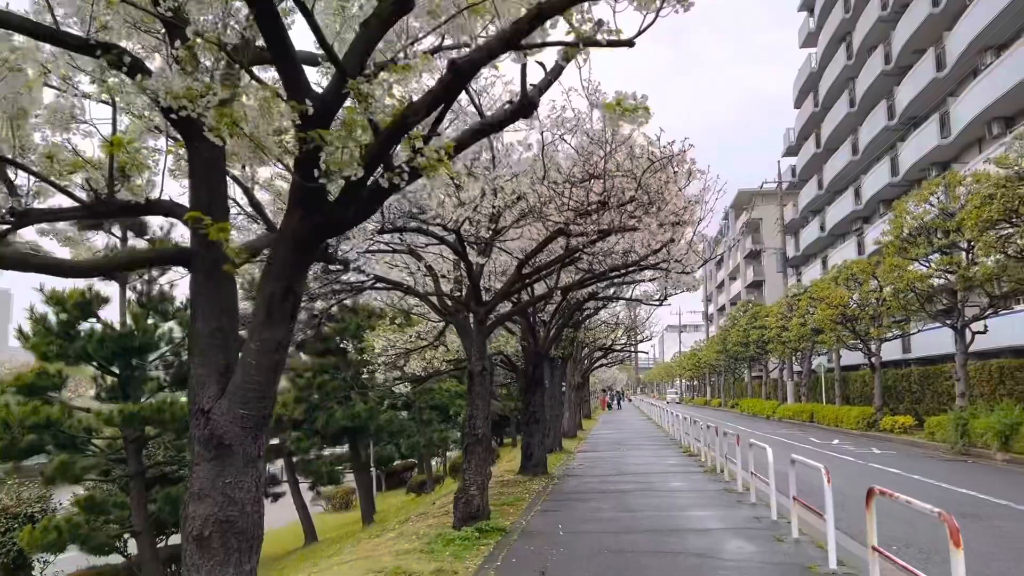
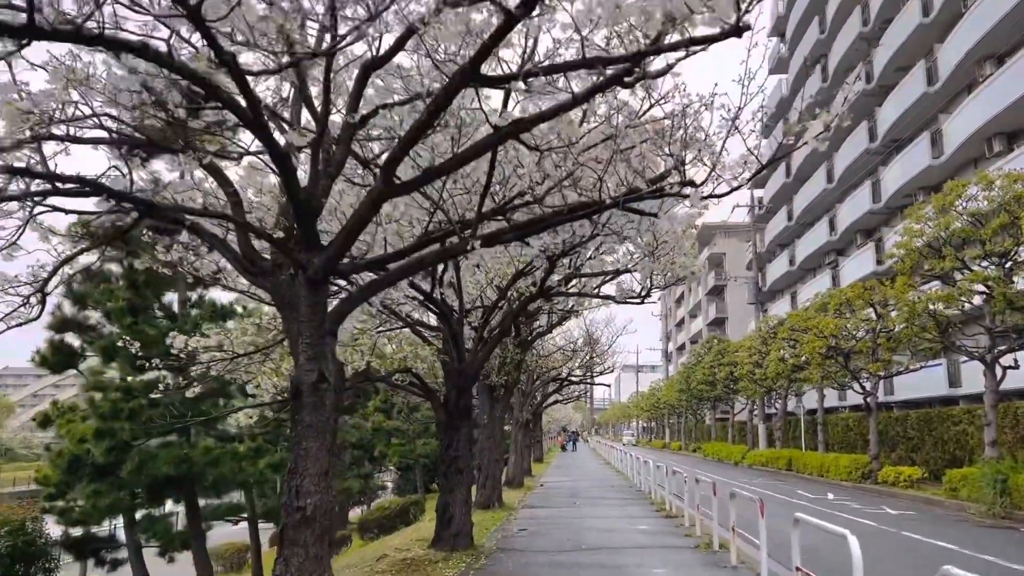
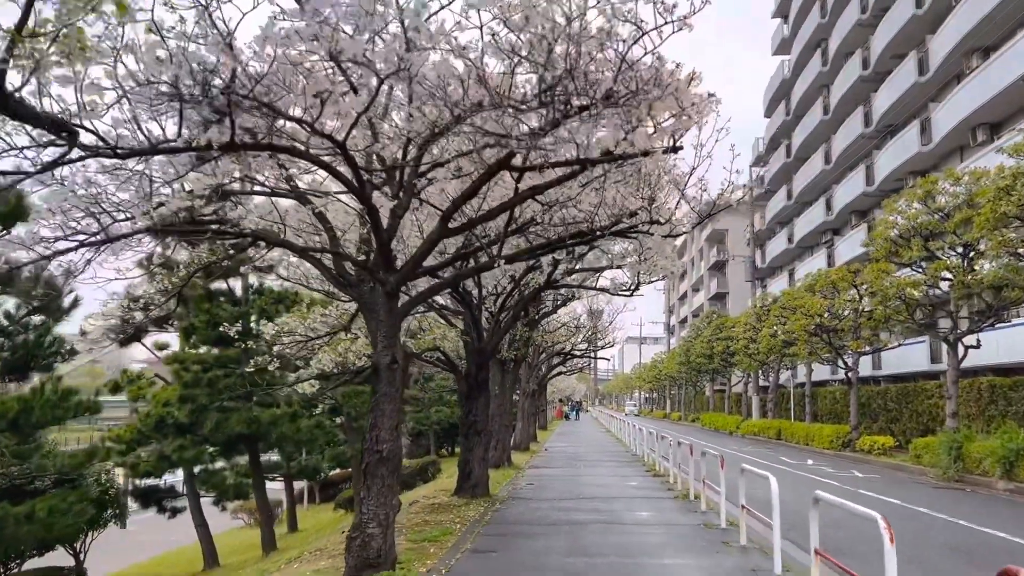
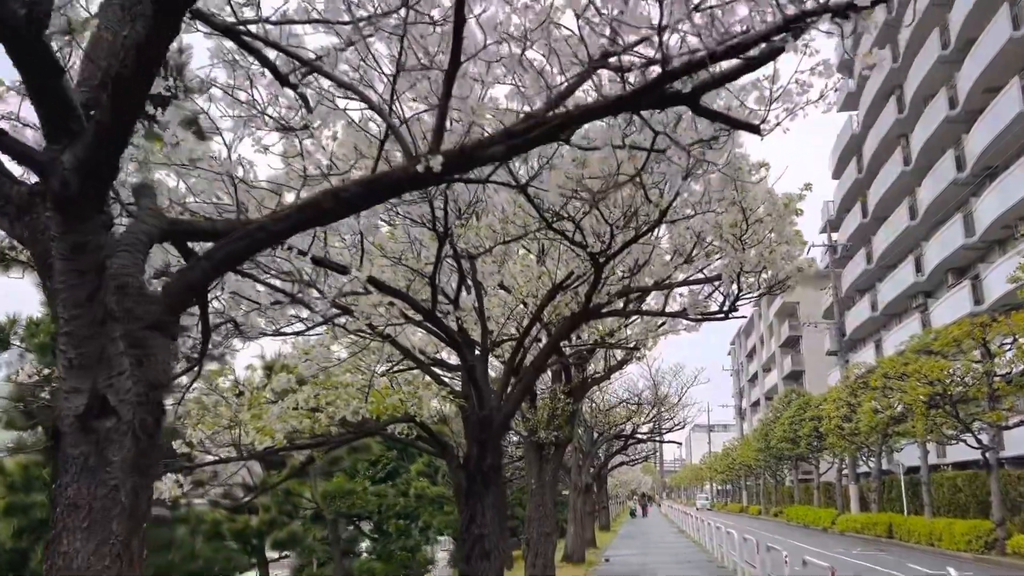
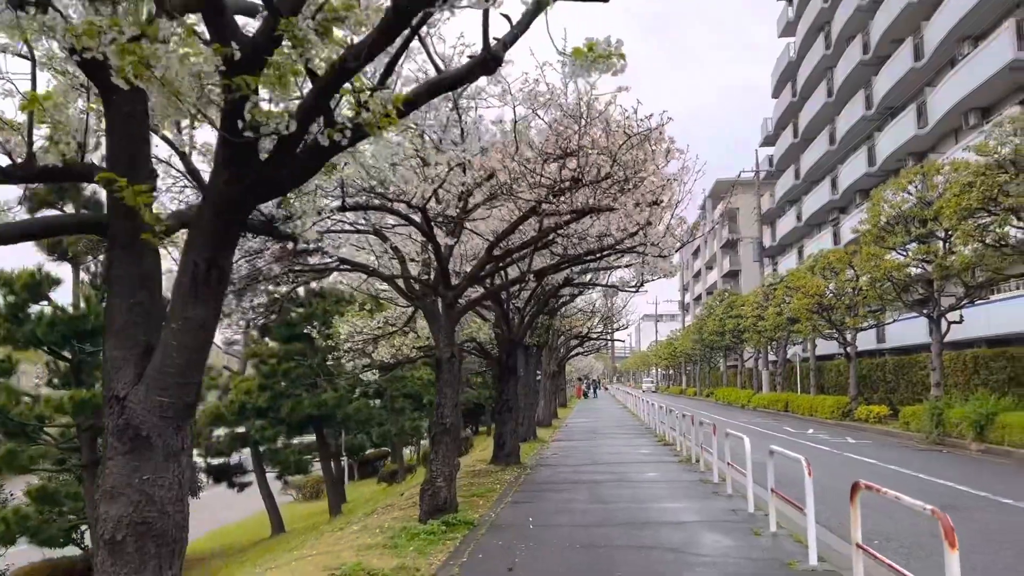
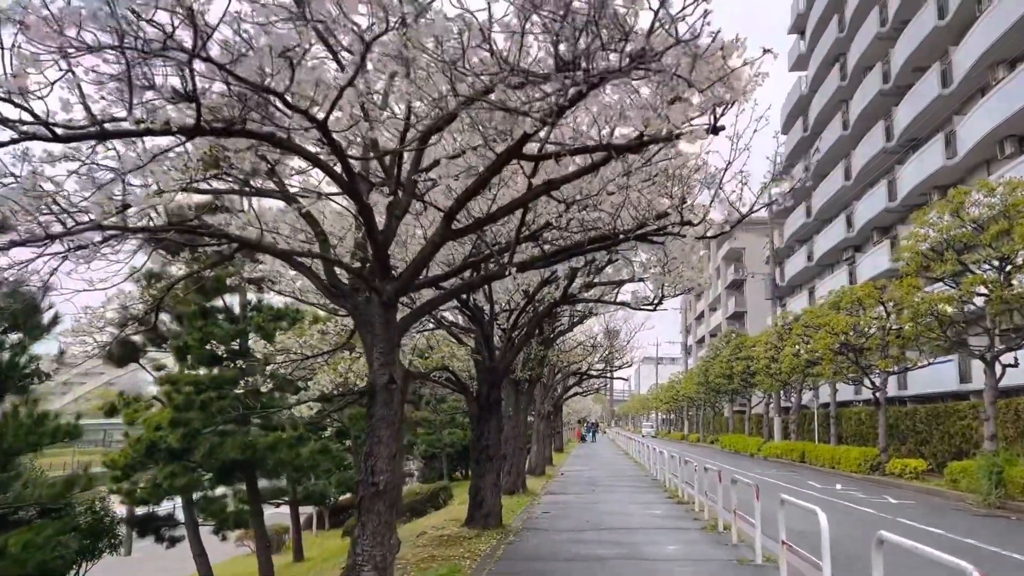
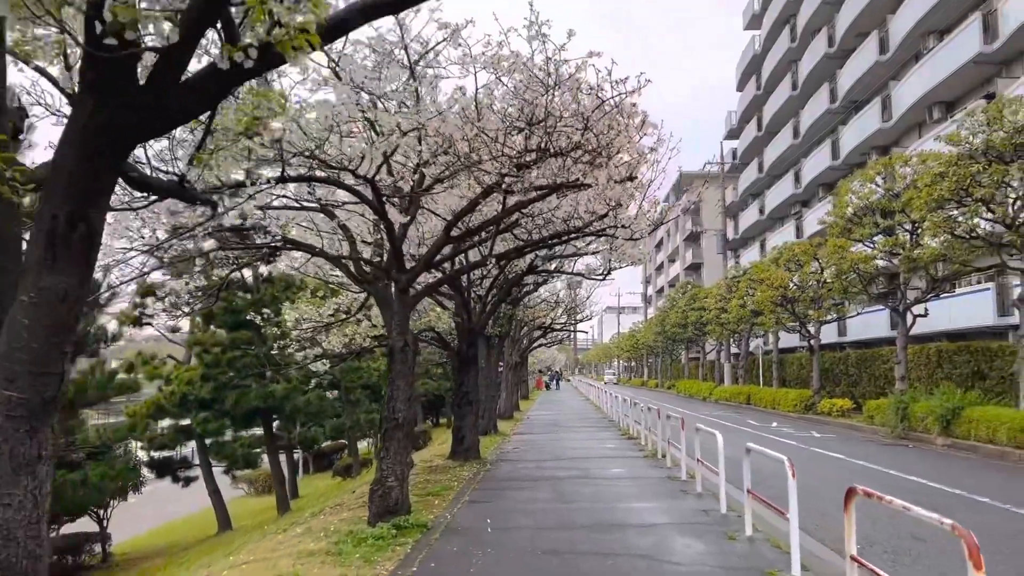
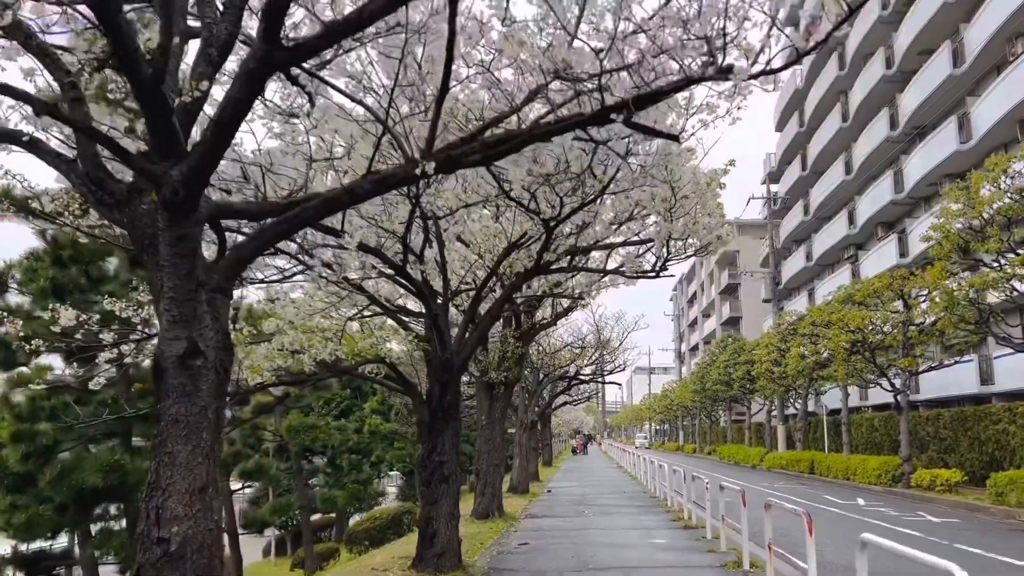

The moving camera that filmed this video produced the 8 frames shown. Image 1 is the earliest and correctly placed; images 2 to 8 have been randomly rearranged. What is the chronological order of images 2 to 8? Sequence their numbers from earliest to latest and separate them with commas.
5, 7, 3, 6, 2, 8, 4
